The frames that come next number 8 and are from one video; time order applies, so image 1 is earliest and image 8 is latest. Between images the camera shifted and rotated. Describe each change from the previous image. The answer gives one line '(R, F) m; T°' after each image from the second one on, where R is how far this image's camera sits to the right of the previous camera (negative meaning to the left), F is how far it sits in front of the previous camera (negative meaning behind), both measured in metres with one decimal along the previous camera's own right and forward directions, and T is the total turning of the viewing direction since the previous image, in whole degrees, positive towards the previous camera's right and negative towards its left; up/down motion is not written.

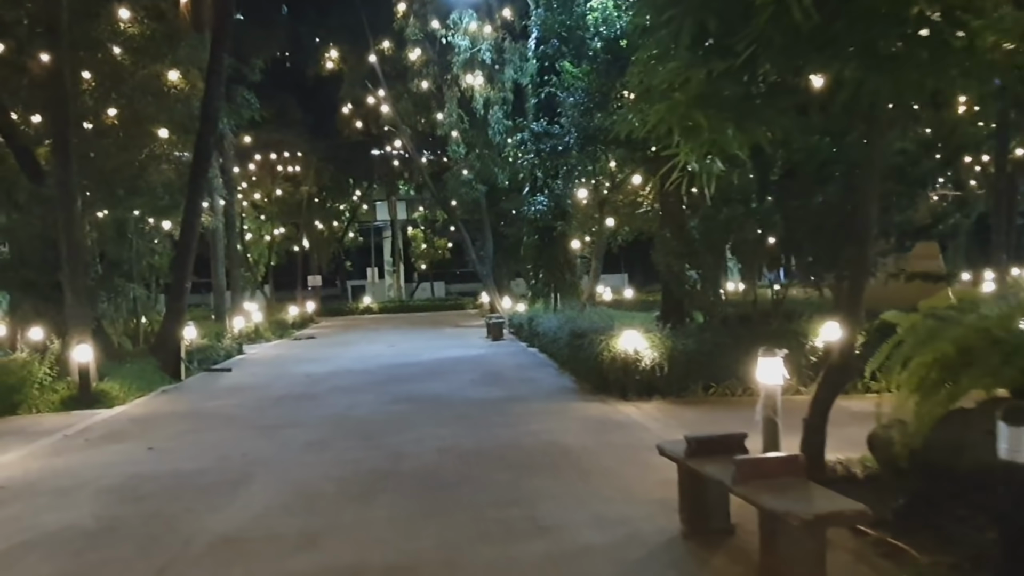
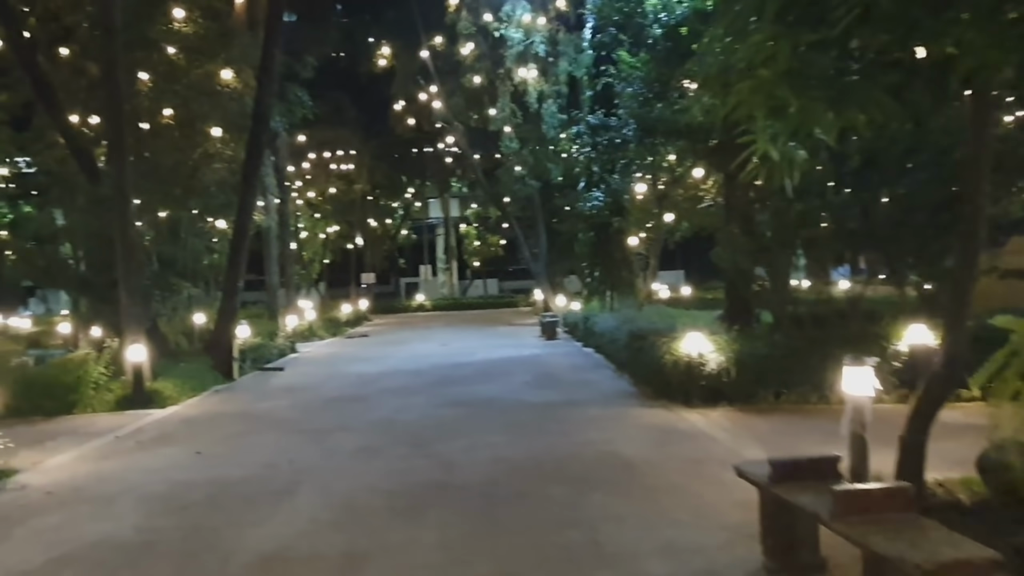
(-0.1, +0.6) m; -4°
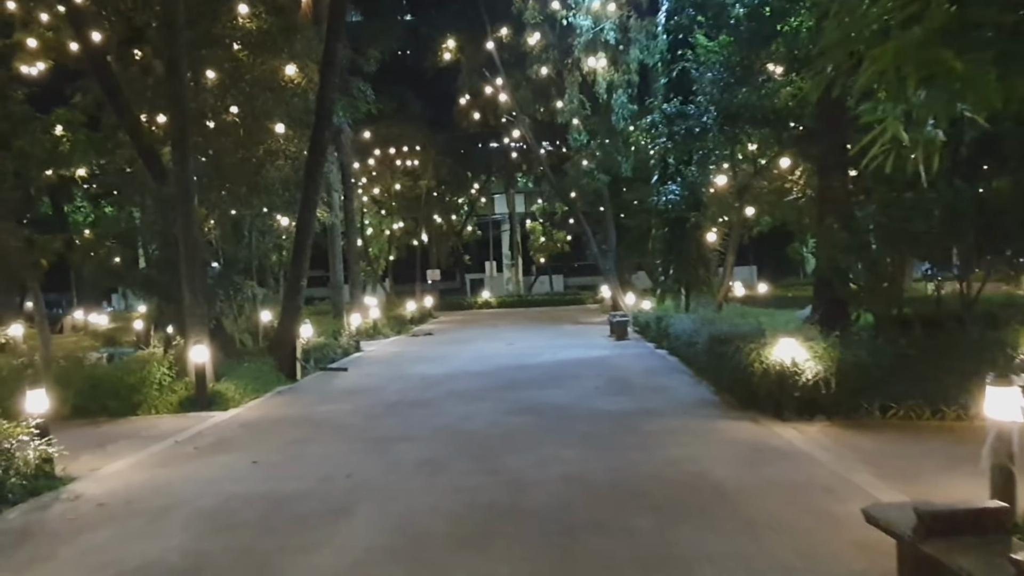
(-0.1, +0.9) m; -5°
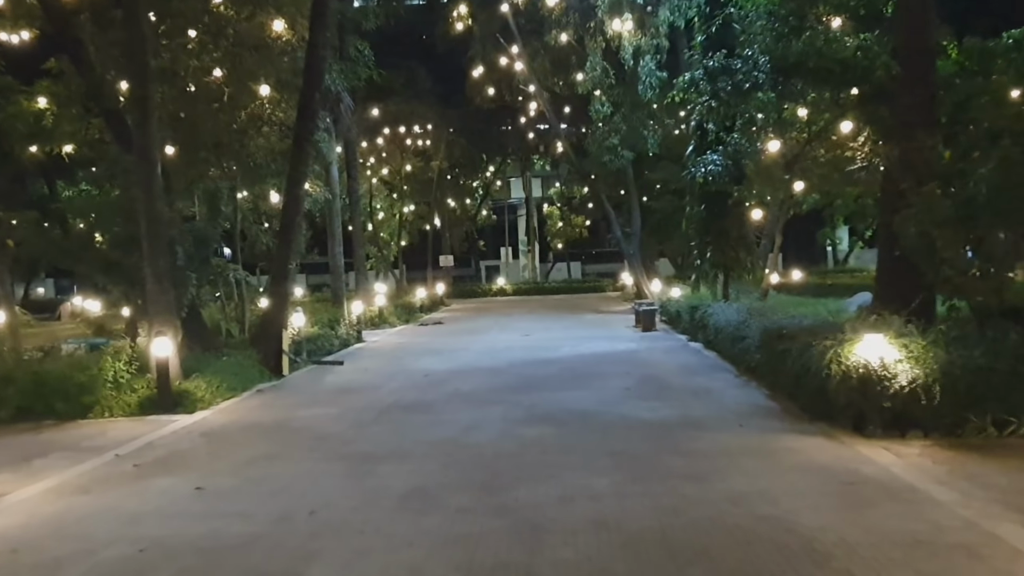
(0.0, +2.2) m; -1°
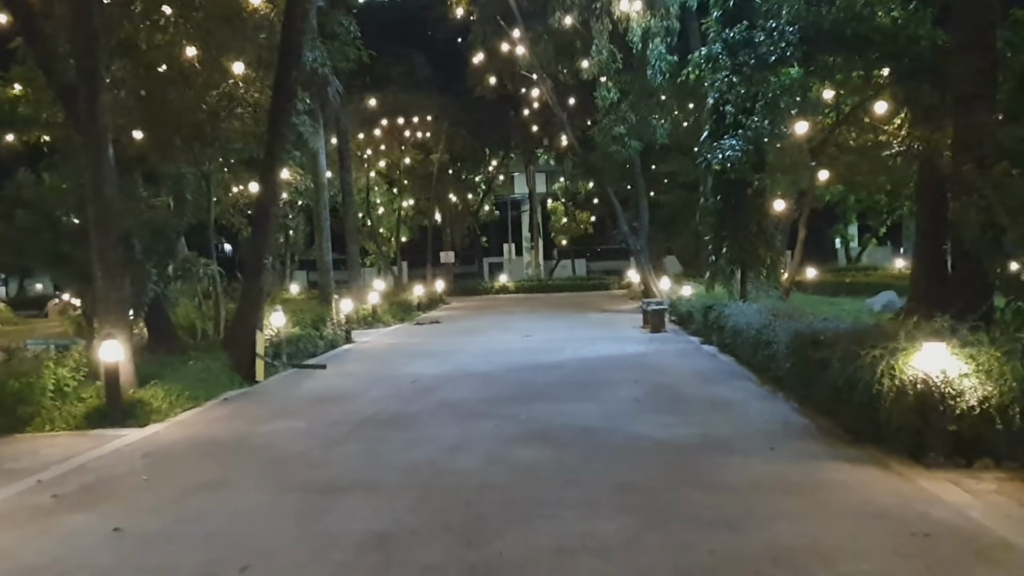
(+0.2, +1.5) m; 0°
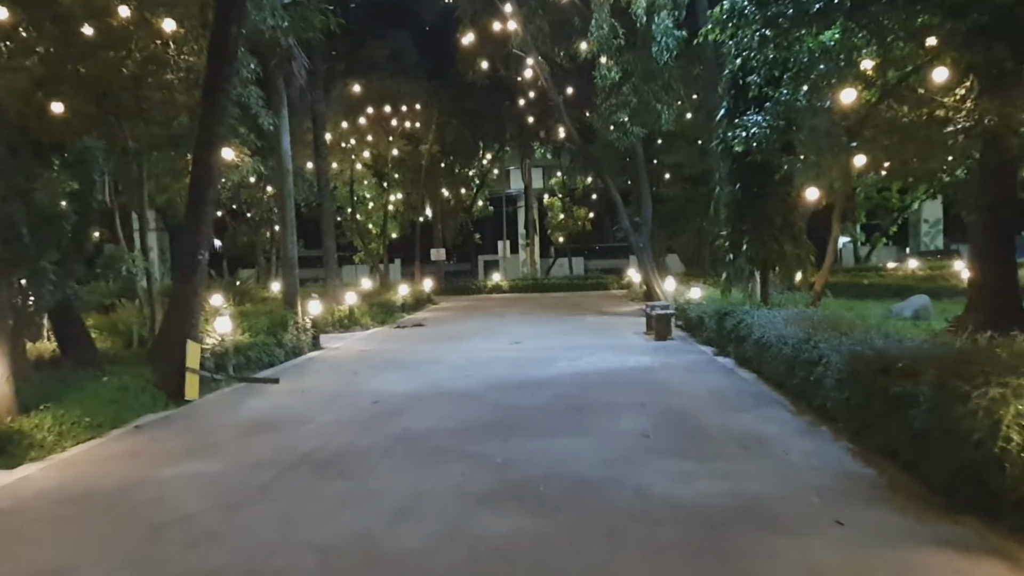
(+0.3, +2.4) m; 0°
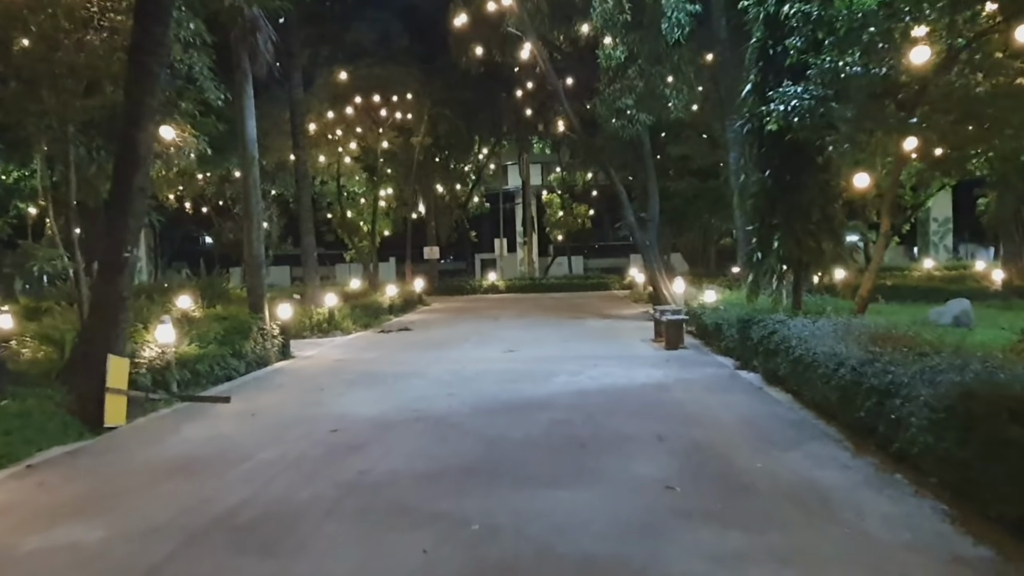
(+0.1, +2.0) m; 0°
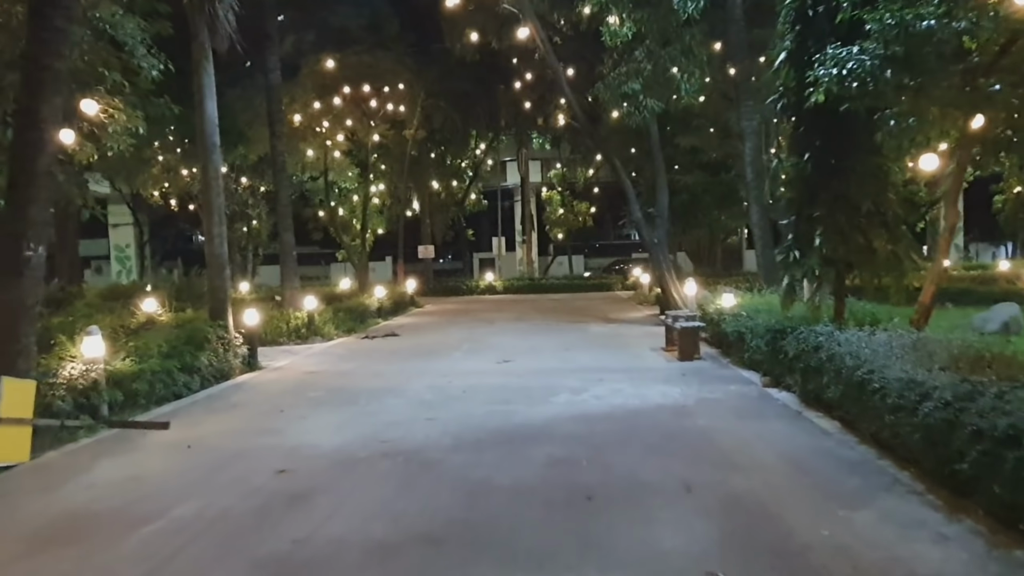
(+0.1, +1.9) m; 0°
